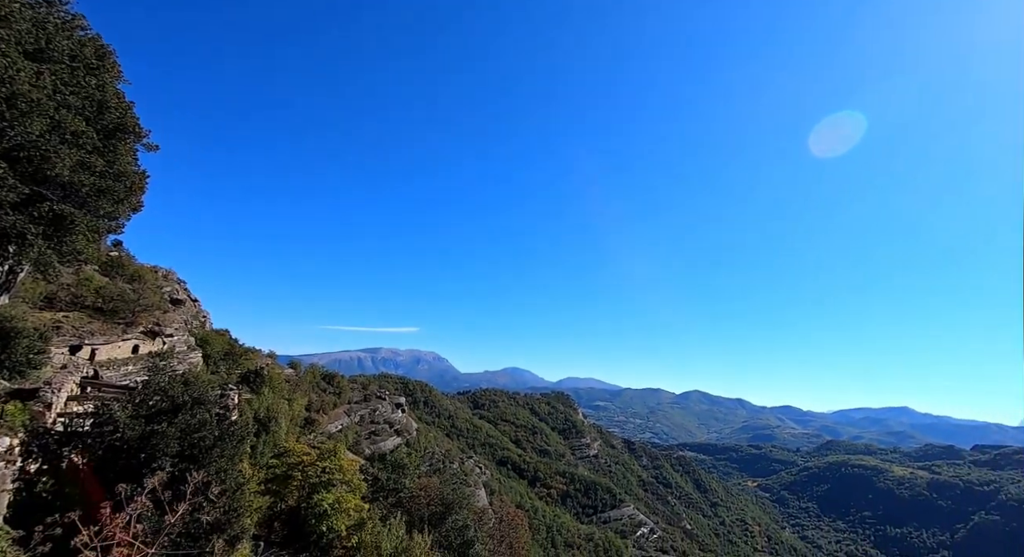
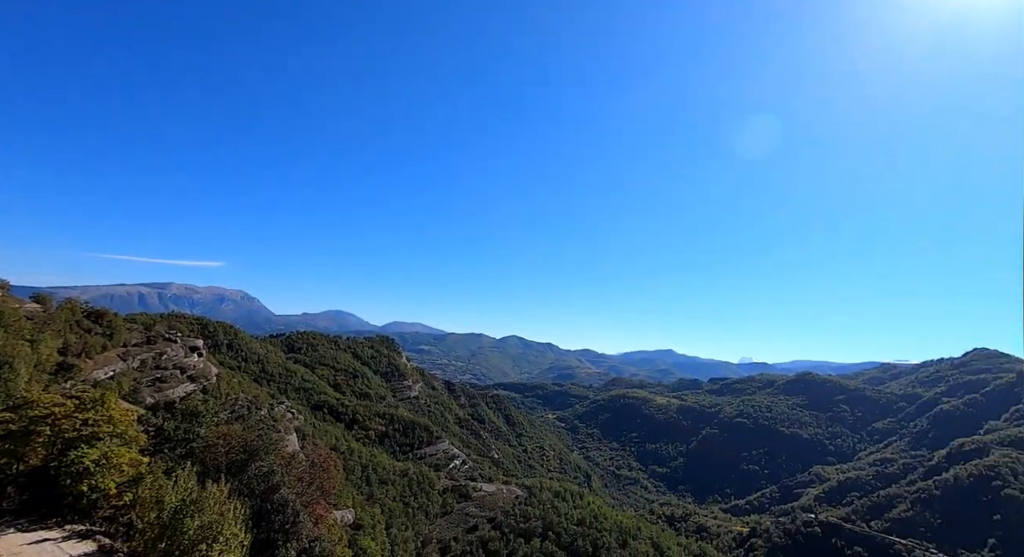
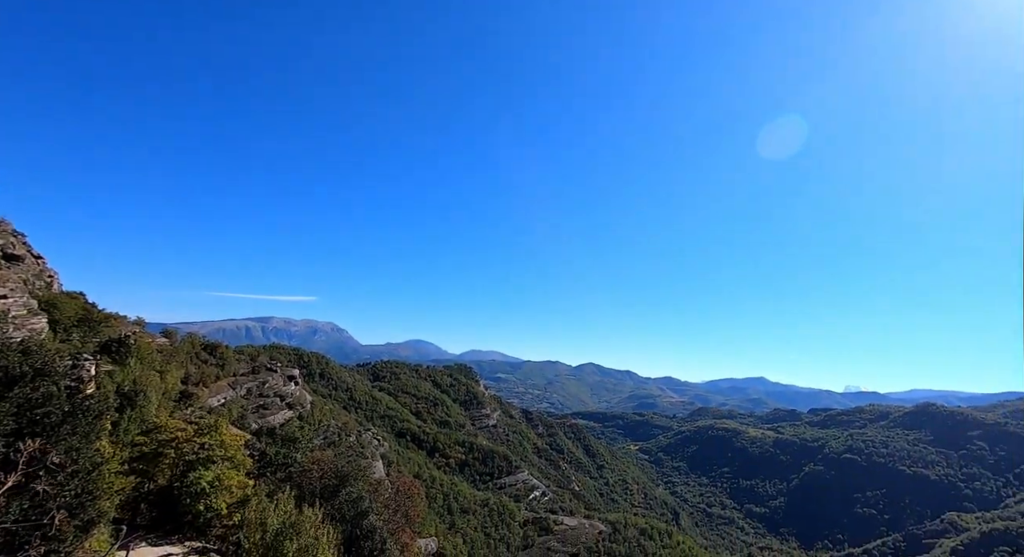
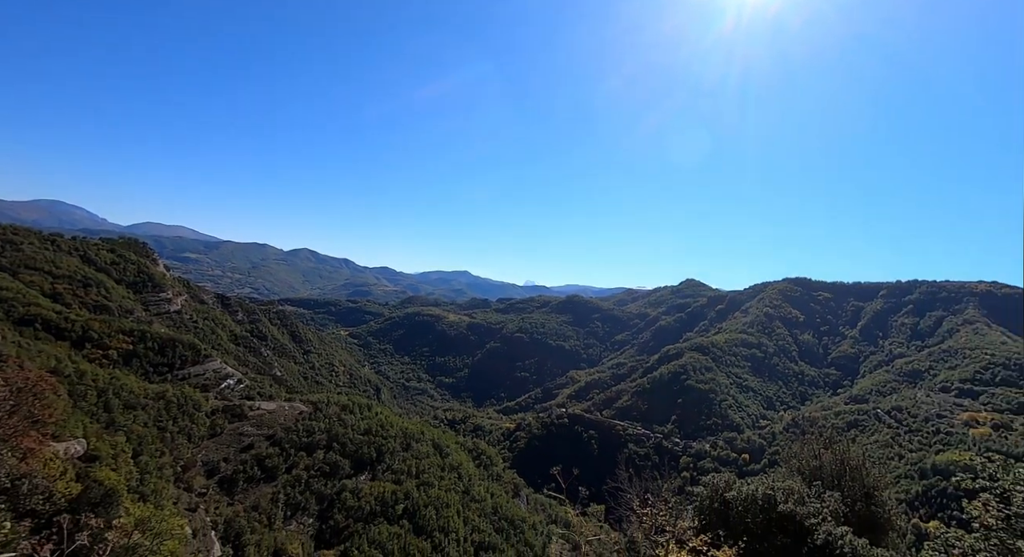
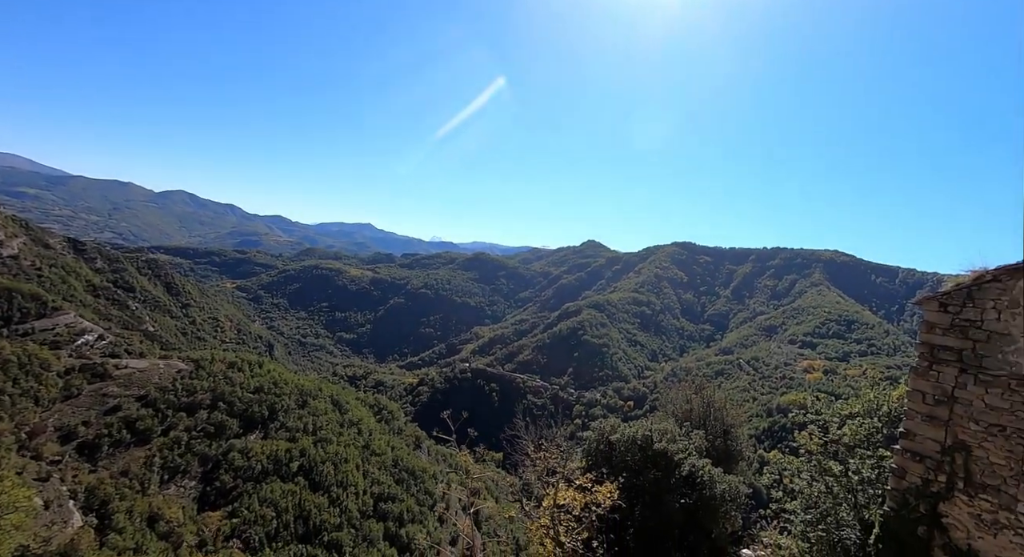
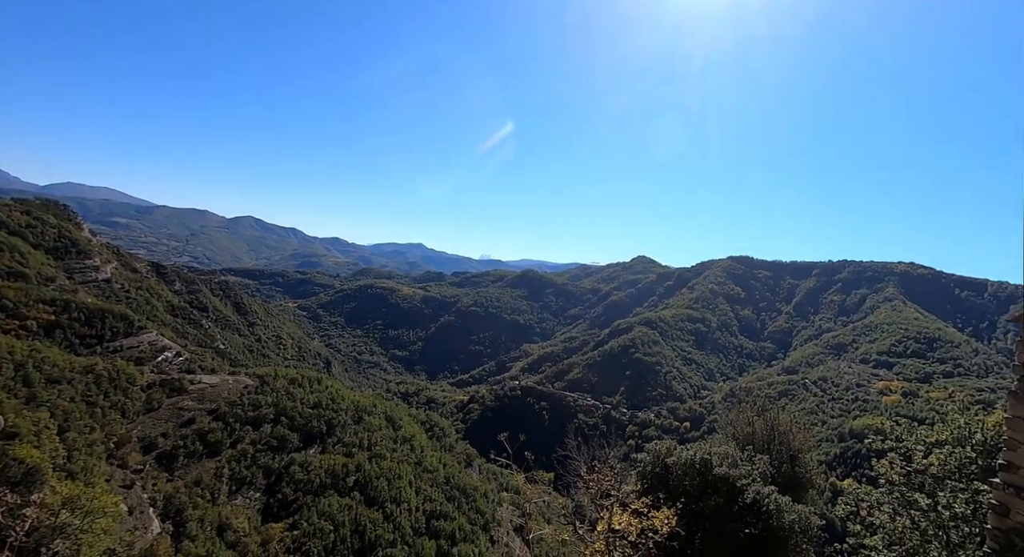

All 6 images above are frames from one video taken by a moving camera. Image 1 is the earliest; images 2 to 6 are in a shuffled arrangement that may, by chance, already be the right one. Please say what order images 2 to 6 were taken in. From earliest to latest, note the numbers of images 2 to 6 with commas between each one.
3, 2, 4, 6, 5
